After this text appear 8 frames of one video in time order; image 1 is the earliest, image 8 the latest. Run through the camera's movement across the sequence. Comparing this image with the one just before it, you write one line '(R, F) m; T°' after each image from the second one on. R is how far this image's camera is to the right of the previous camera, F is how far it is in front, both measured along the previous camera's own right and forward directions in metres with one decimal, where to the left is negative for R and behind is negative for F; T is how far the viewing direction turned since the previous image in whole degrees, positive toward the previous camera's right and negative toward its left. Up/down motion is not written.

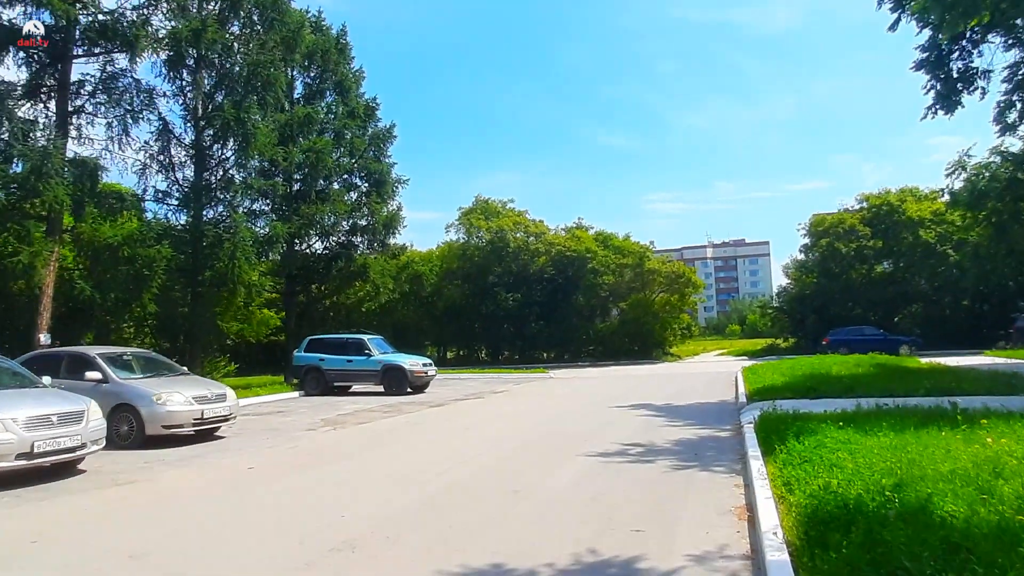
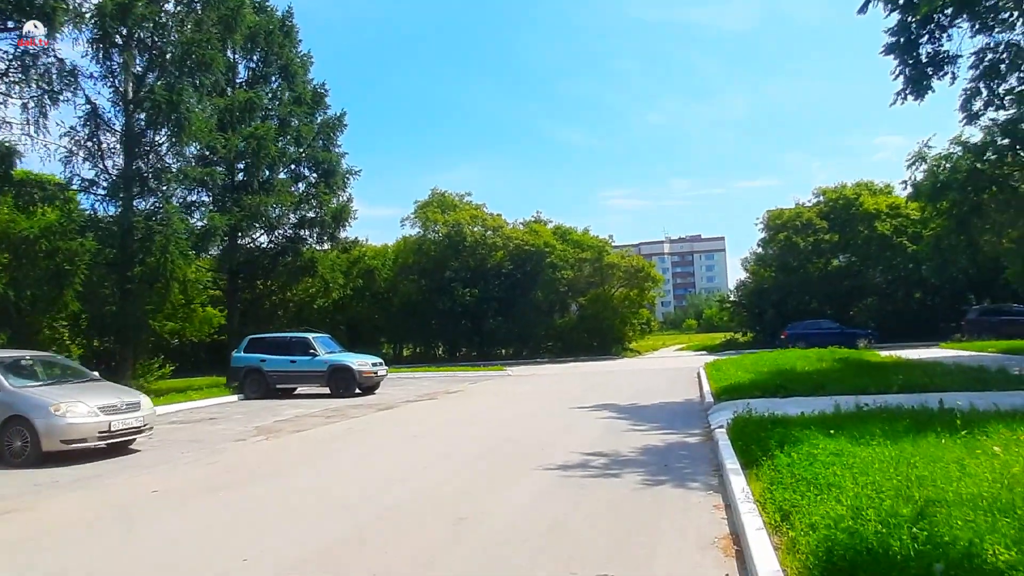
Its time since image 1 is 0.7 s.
(+0.2, +1.3) m; +3°
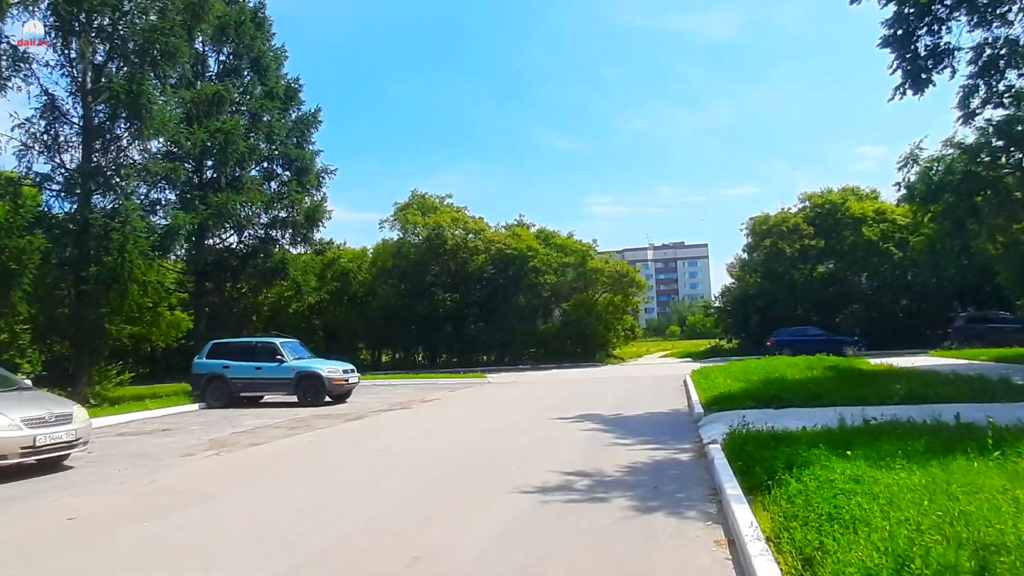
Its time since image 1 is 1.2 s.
(+0.2, +1.2) m; +1°
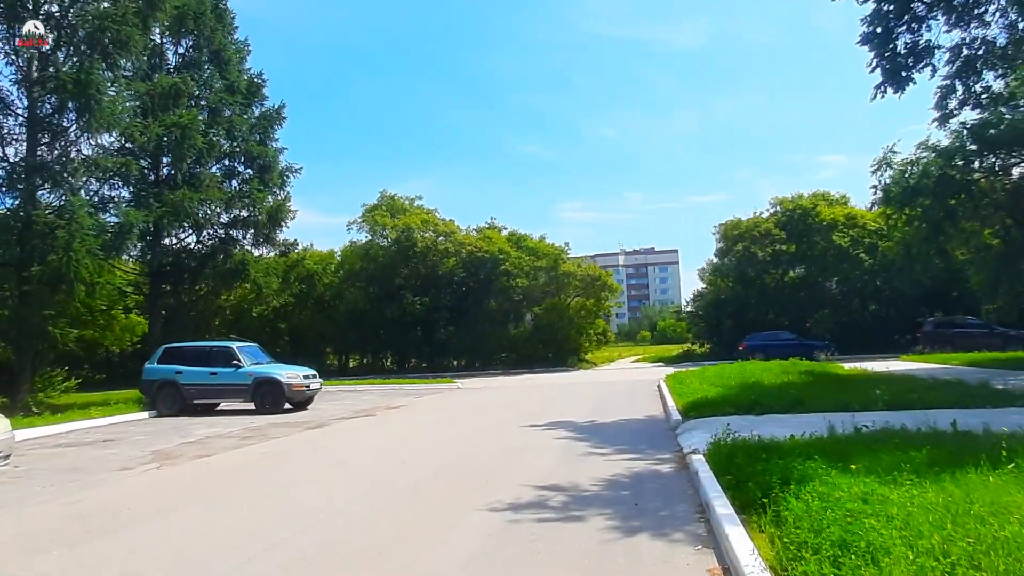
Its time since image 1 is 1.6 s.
(+0.1, +0.8) m; +2°
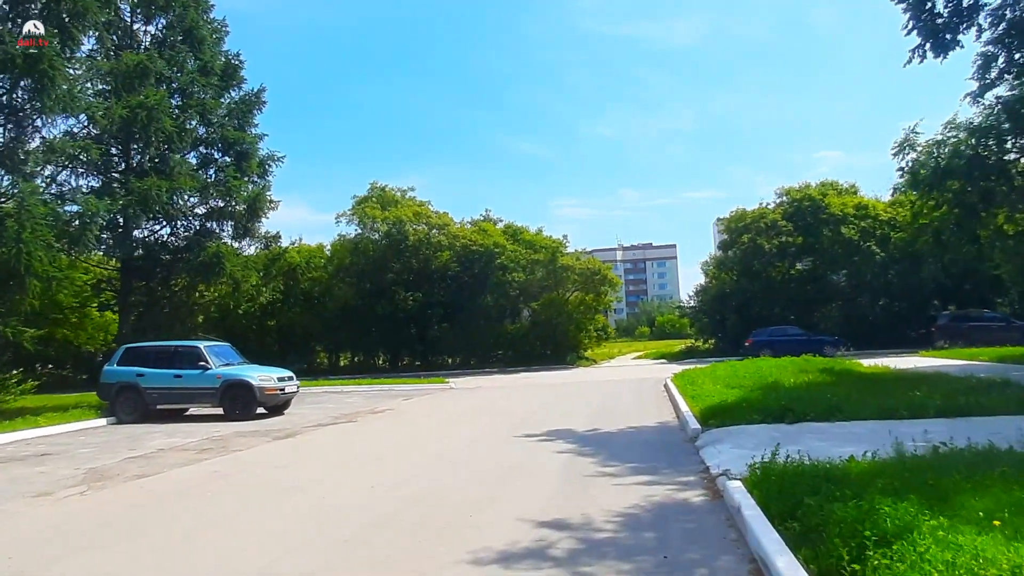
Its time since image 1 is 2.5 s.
(+0.1, +2.0) m; 0°
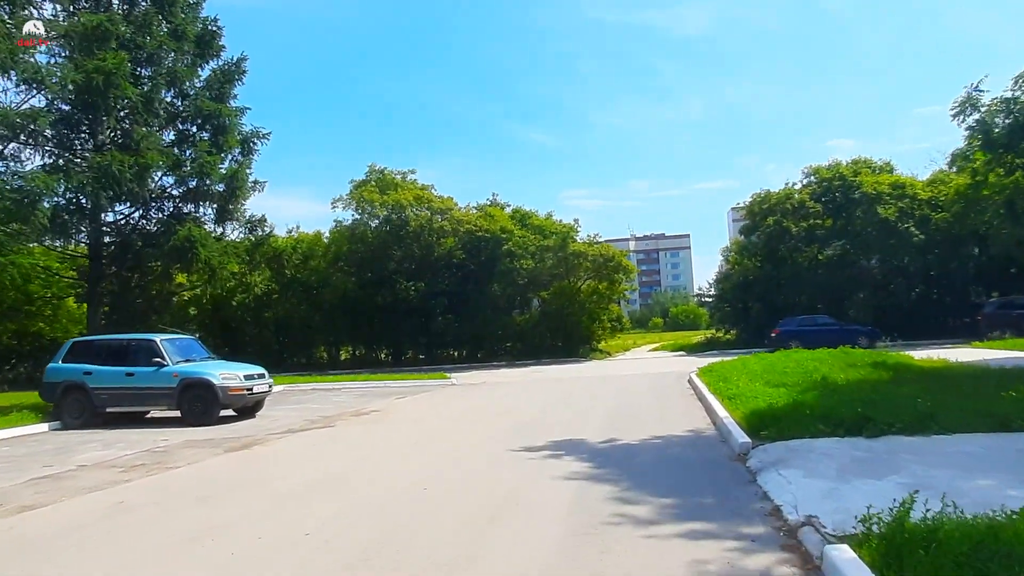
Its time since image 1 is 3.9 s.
(+0.2, +2.8) m; -1°
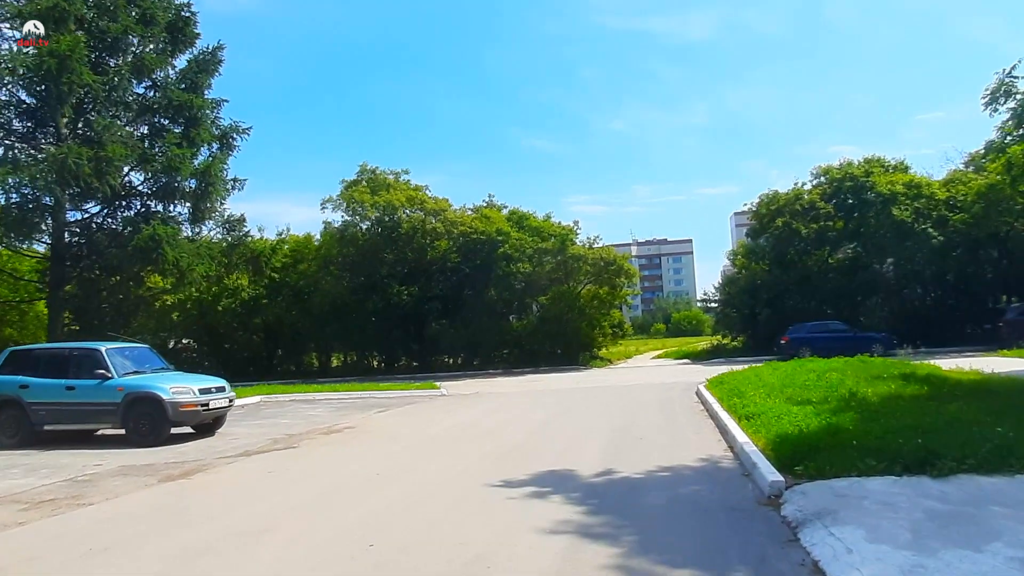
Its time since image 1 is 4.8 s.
(+0.3, +1.9) m; 0°
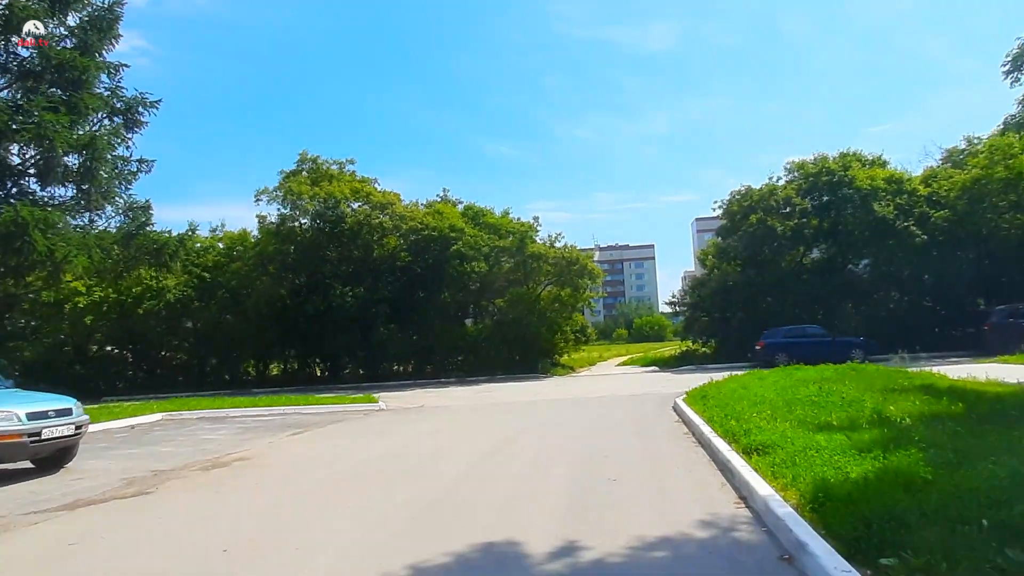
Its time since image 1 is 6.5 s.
(+0.5, +3.5) m; +3°
